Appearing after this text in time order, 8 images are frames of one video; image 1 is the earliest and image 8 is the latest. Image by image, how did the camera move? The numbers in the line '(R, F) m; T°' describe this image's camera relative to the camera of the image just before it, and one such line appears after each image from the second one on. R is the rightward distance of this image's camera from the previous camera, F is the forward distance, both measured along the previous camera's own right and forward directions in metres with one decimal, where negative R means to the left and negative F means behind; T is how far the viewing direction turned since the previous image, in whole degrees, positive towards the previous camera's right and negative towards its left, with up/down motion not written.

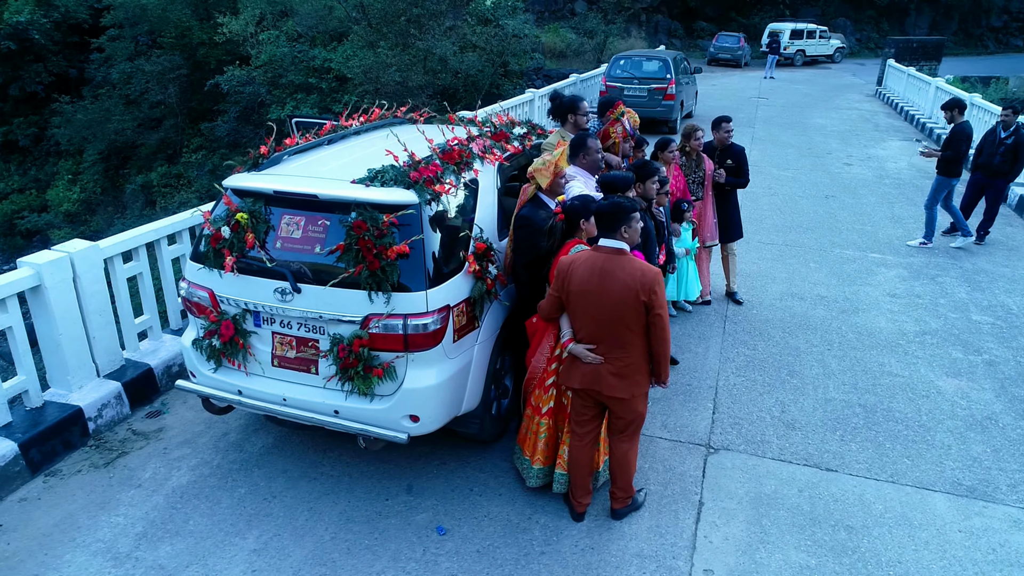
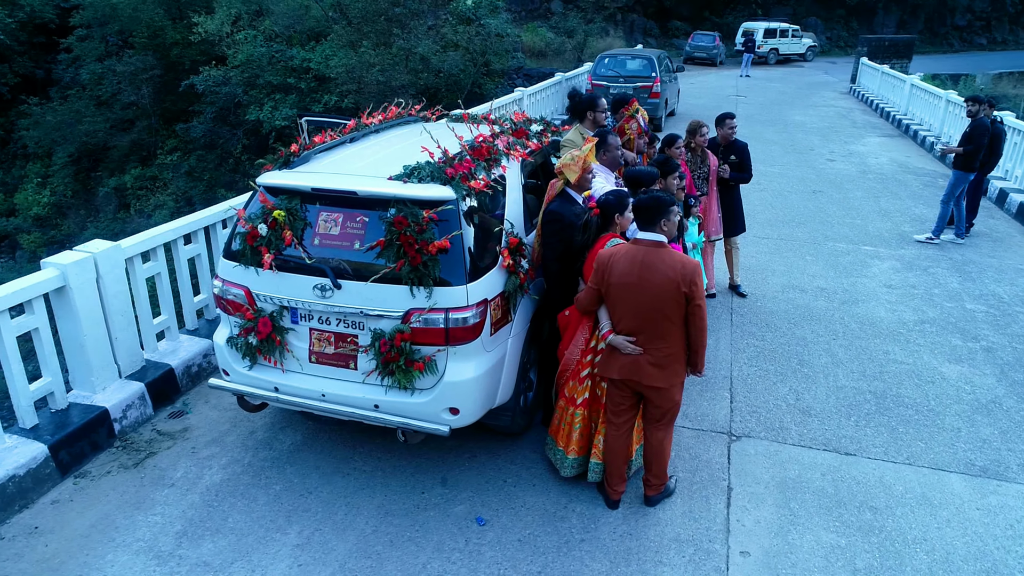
(-0.3, -0.1) m; +2°
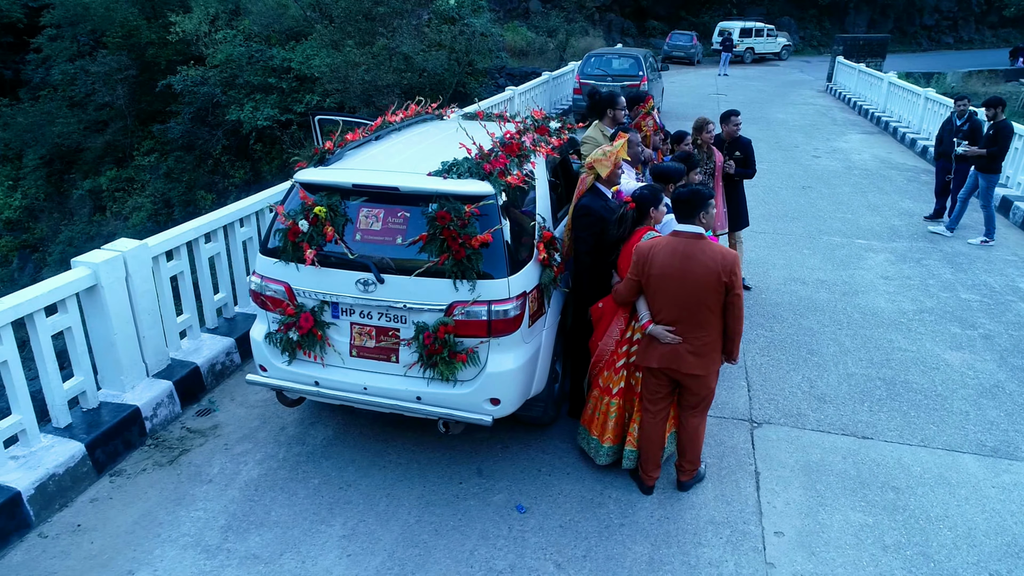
(-0.3, -0.1) m; +2°
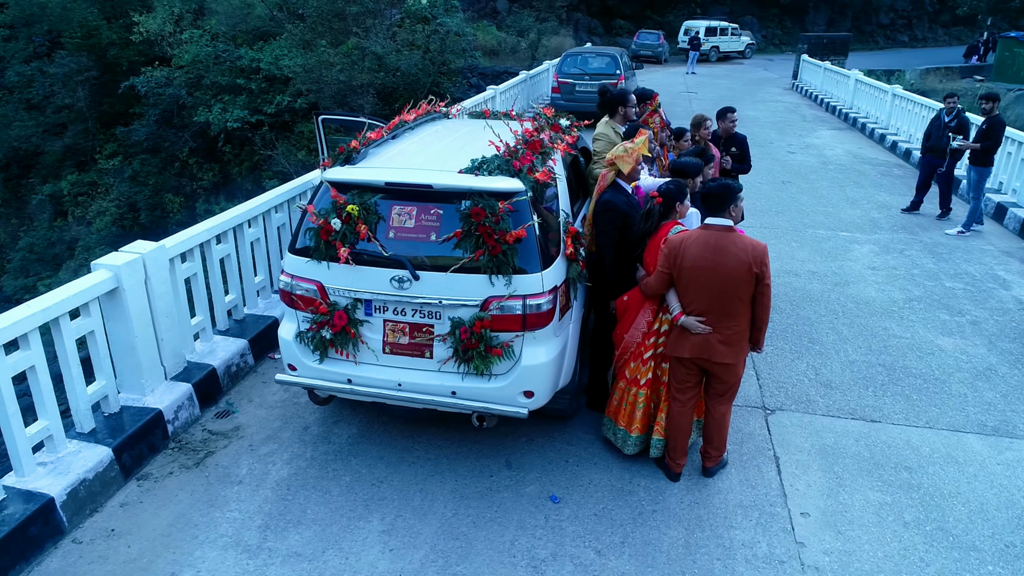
(-0.3, -0.1) m; +3°
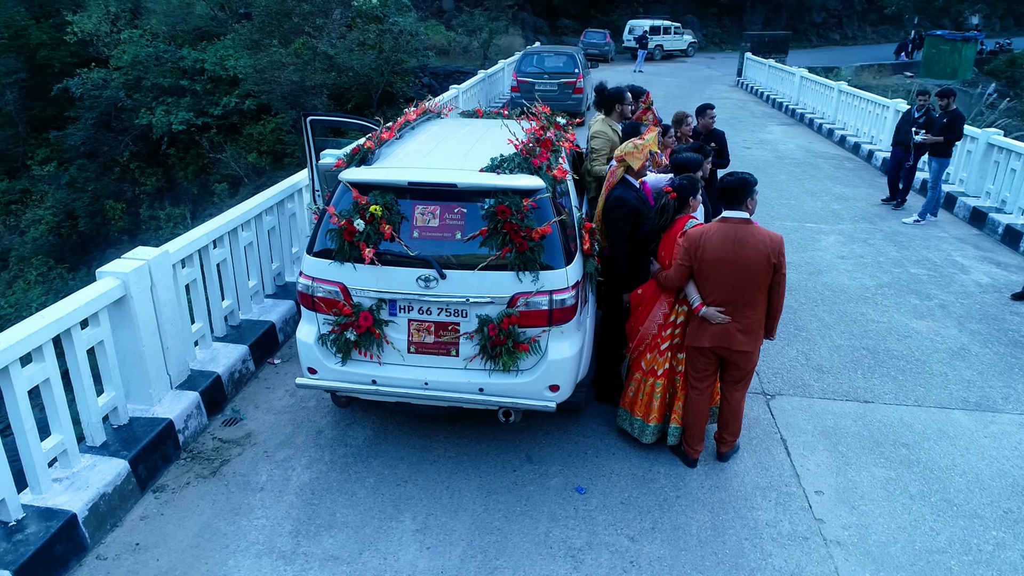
(-0.4, 0.0) m; +4°
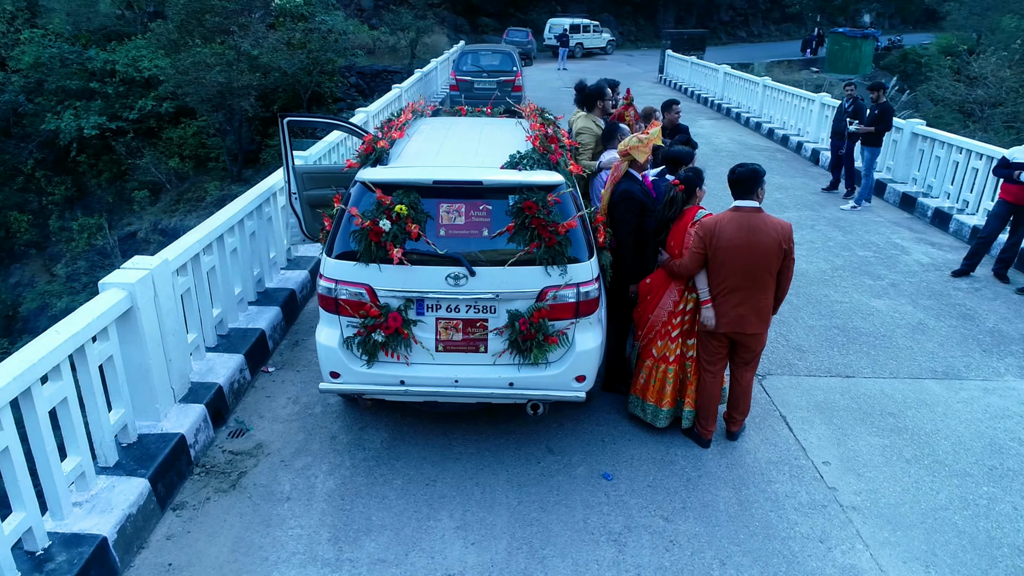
(-0.5, 0.0) m; +6°
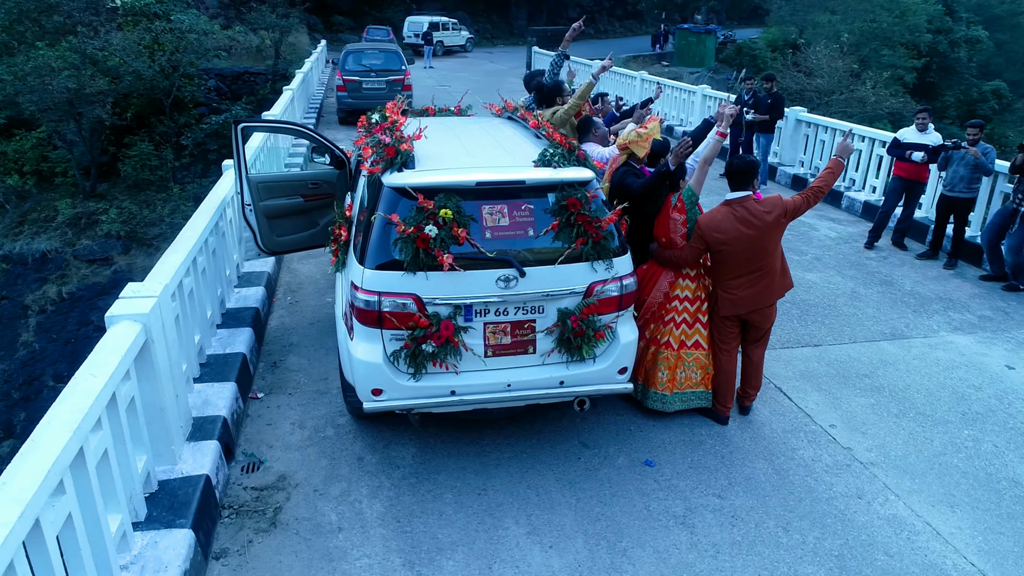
(-0.9, +0.1) m; +11°
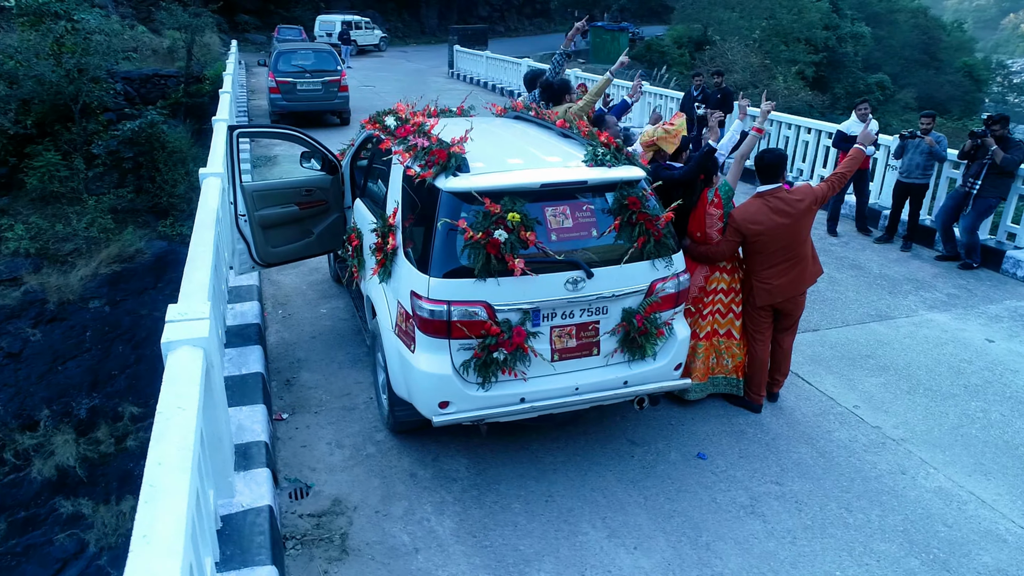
(-0.7, +0.1) m; +7°
